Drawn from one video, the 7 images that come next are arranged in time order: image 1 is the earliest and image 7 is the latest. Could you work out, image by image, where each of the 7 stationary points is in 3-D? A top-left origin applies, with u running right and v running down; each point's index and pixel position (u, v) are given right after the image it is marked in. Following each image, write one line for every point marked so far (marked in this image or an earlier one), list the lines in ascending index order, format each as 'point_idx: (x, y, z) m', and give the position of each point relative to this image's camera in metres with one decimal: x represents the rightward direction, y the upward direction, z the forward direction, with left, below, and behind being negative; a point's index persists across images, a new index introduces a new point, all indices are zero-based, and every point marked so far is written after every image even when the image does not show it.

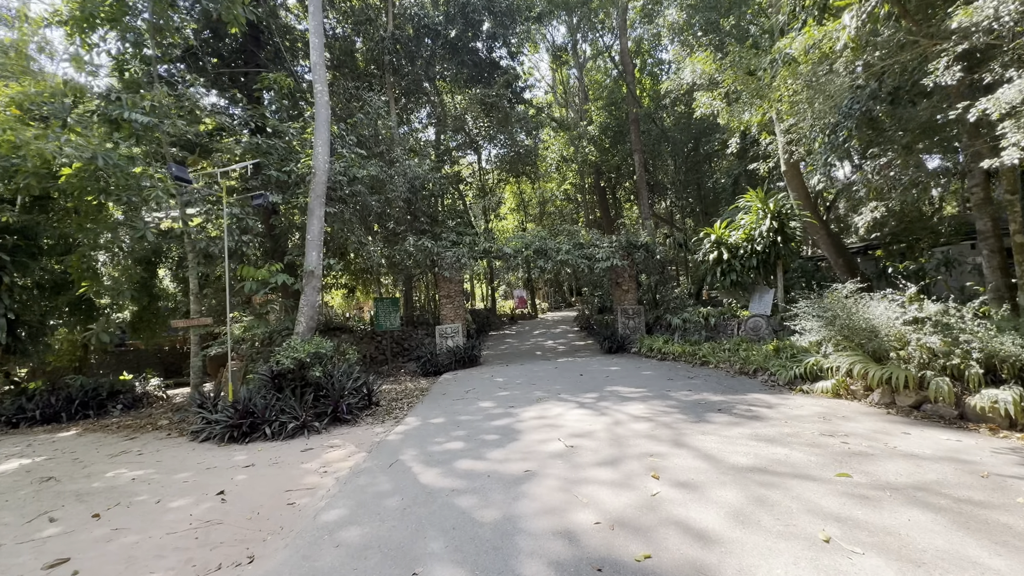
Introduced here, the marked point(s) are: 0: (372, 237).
0: (-3.7, +1.3, +11.5) m
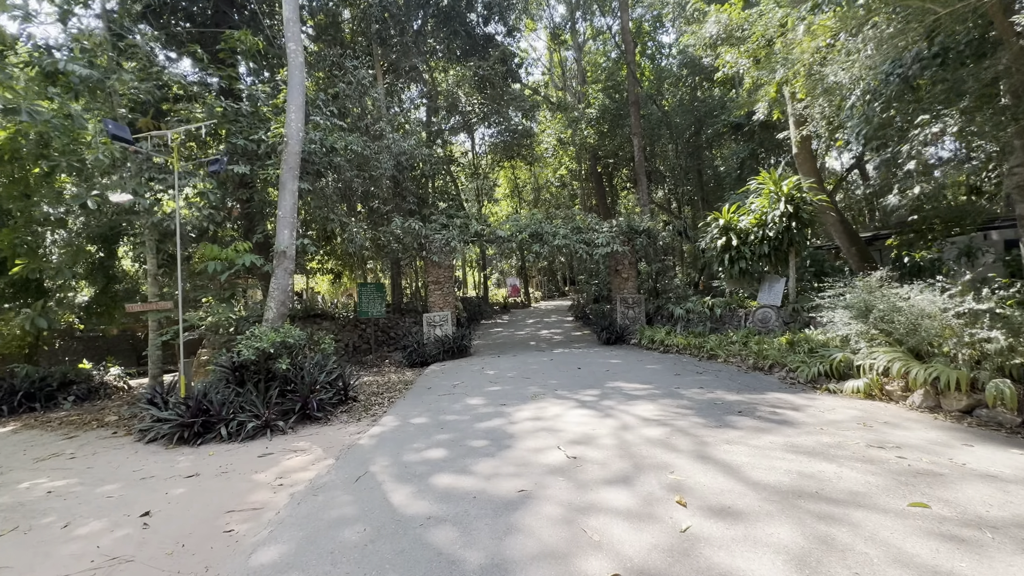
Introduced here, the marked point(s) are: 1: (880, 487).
0: (-3.8, +1.7, +10.7) m
1: (+2.2, -1.2, +2.7) m
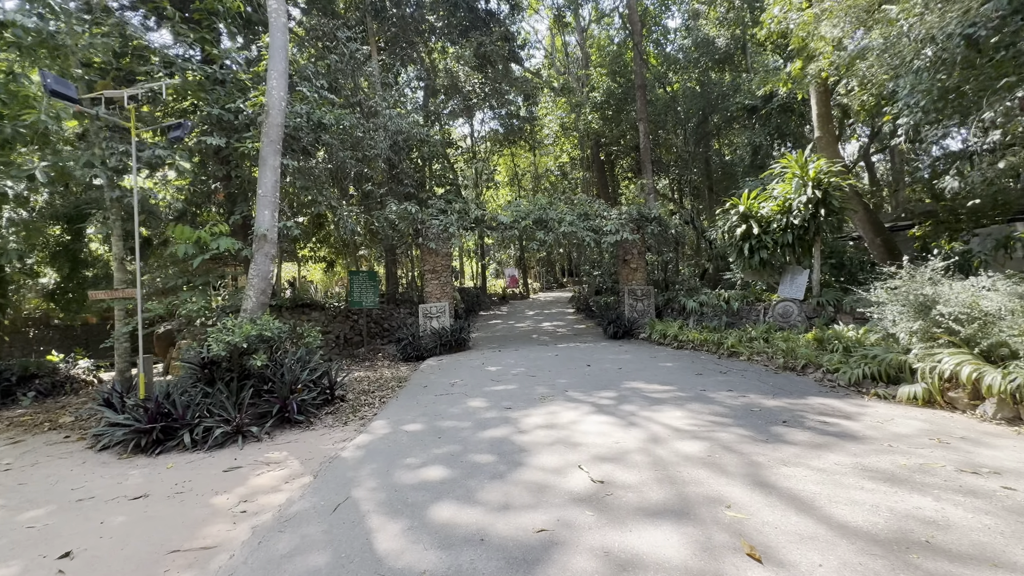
0: (-3.8, +2.0, +10.0) m
1: (+2.3, -1.2, +2.1) m
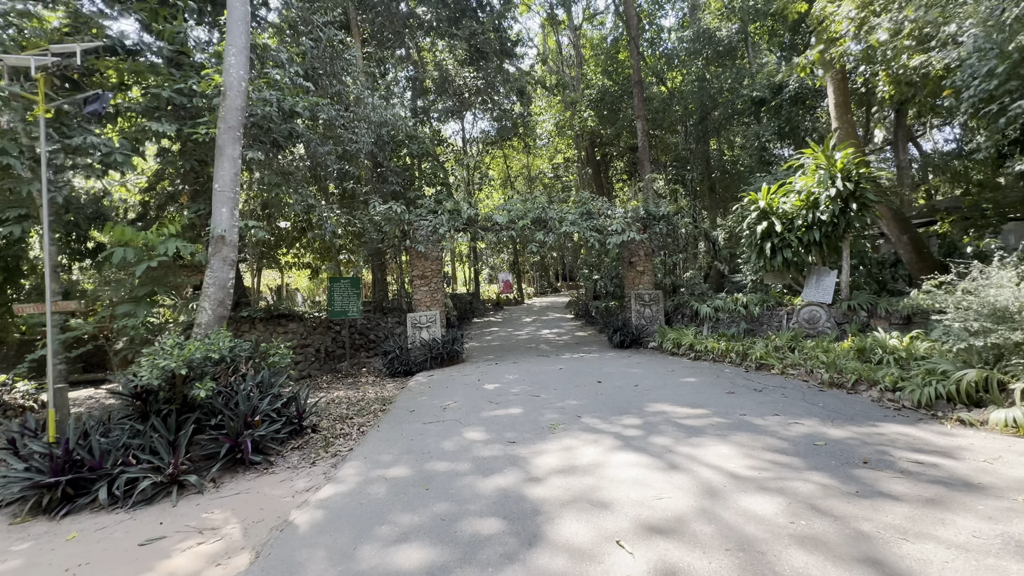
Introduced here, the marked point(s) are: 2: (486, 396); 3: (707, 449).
0: (-3.9, +1.8, +9.1) m
1: (+2.4, -1.2, +1.3) m
2: (-0.3, -1.4, +5.8) m
3: (+1.5, -1.2, +3.4) m
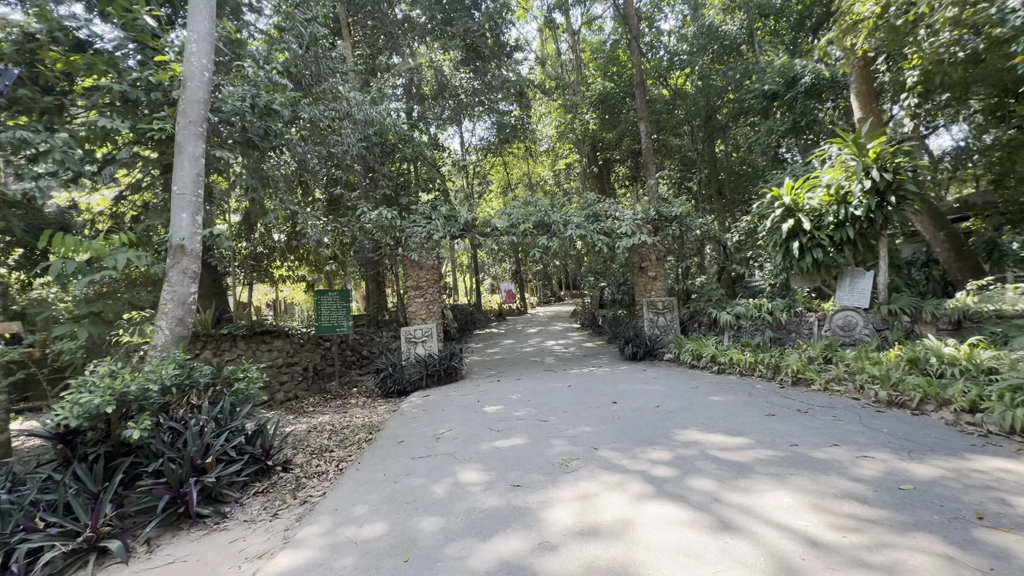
0: (-3.9, +1.5, +8.5) m
1: (+2.4, -1.1, +0.6) m
2: (-0.3, -1.5, +5.1) m
3: (+1.5, -1.3, +2.7) m
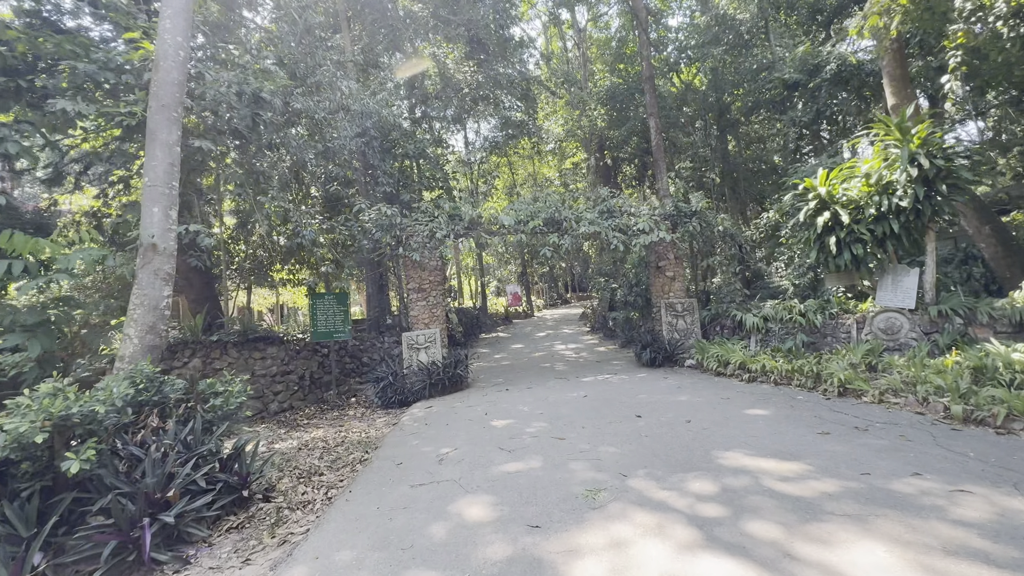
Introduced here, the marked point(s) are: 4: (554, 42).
0: (-3.7, +1.5, +8.0) m
1: (+2.5, -1.1, 0.0) m
2: (-0.2, -1.5, +4.5) m
3: (+1.6, -1.3, +2.1) m
4: (+1.9, +11.0, +19.7) m
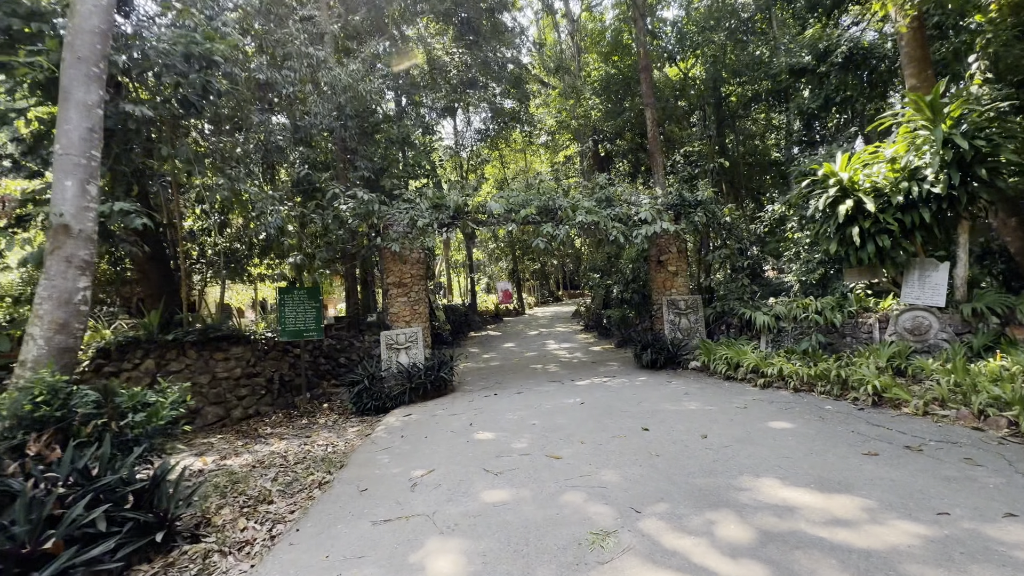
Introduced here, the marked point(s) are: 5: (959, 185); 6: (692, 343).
0: (-3.9, +1.6, +7.3) m
1: (+2.5, -1.1, -0.6) m
2: (-0.3, -1.5, +3.8) m
3: (+1.5, -1.2, +1.5) m
4: (+1.6, +11.1, +19.0) m
5: (+5.2, +1.2, +5.2) m
6: (+3.0, -0.9, +7.4) m
